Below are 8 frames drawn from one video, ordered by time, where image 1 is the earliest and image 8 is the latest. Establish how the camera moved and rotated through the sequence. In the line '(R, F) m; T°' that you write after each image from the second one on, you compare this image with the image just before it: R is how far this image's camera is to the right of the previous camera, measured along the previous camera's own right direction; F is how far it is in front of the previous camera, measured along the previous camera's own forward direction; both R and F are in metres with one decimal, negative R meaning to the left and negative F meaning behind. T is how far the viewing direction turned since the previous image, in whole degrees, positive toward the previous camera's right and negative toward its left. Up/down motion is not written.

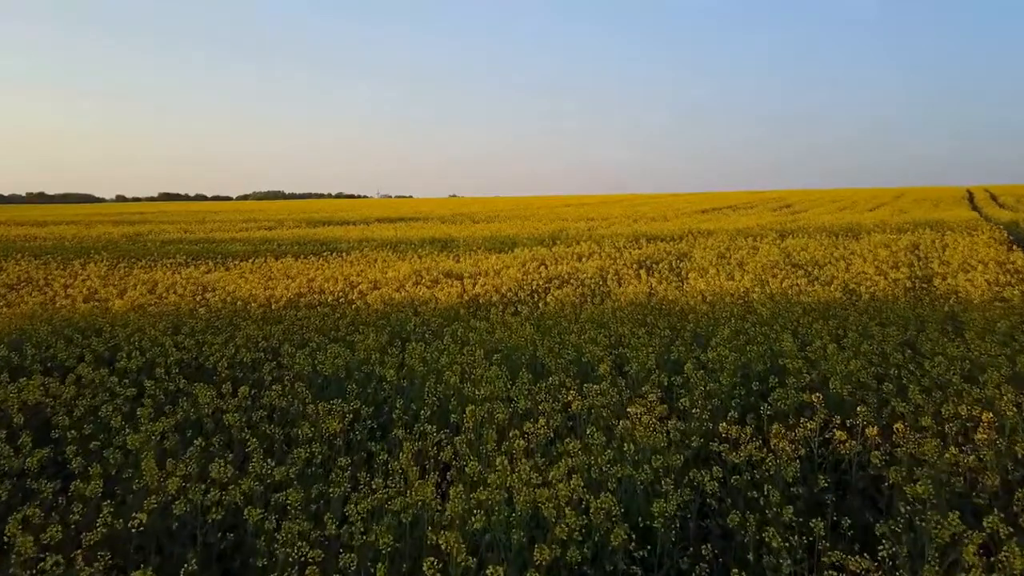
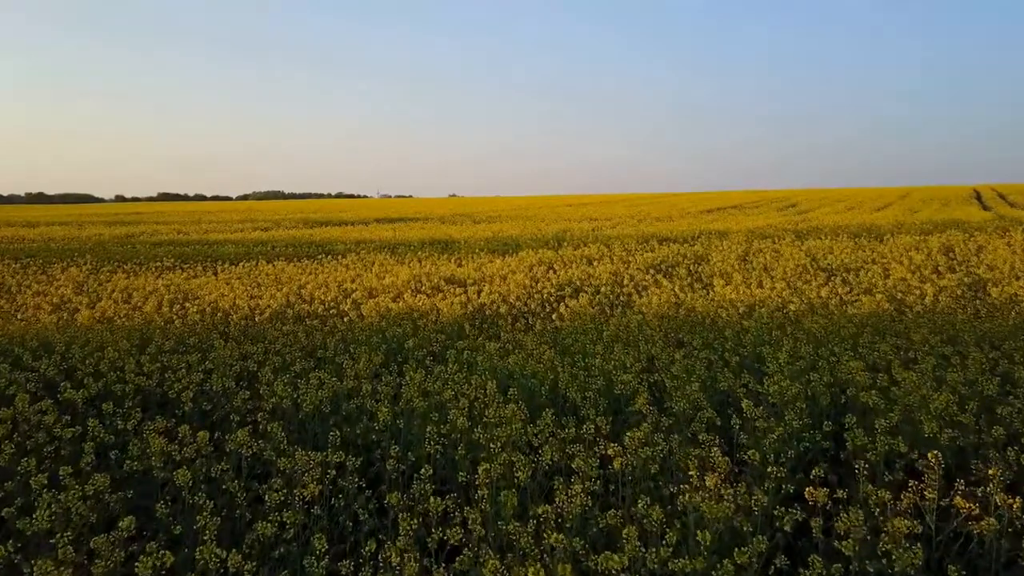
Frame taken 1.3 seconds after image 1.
(-0.1, +1.0) m; 0°
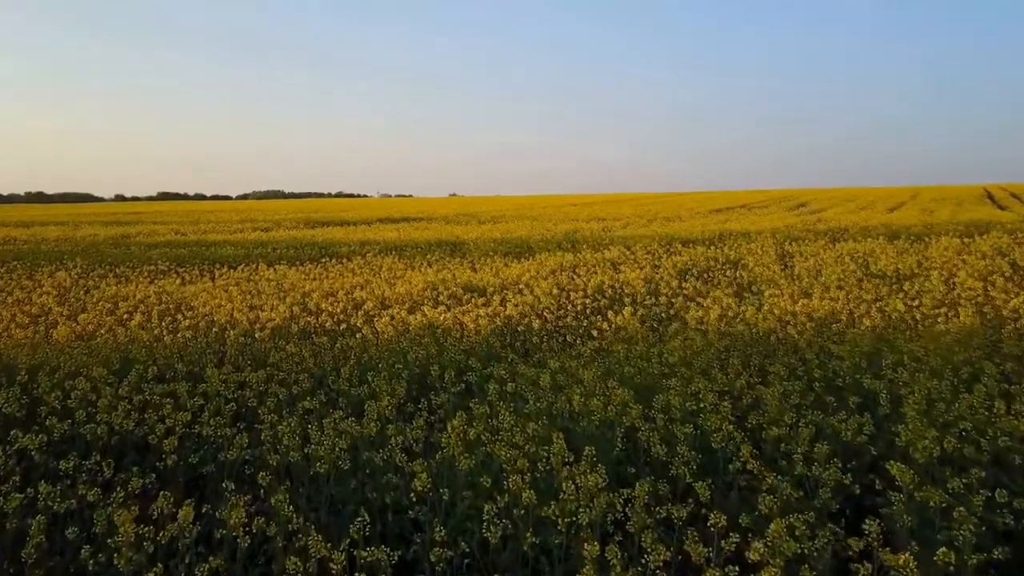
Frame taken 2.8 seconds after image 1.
(-0.4, +1.1) m; 0°
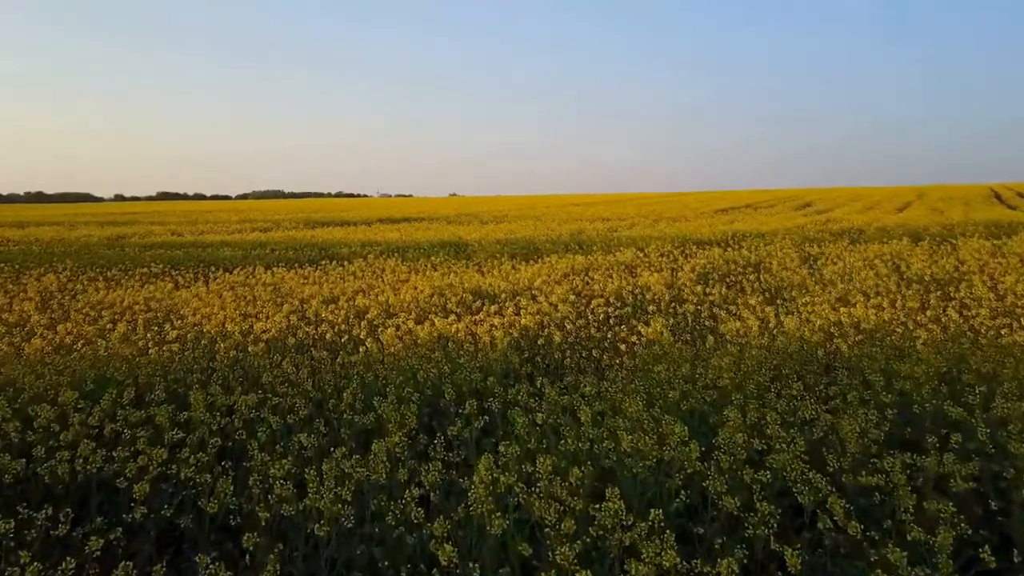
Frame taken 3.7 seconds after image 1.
(-0.2, +0.8) m; 0°
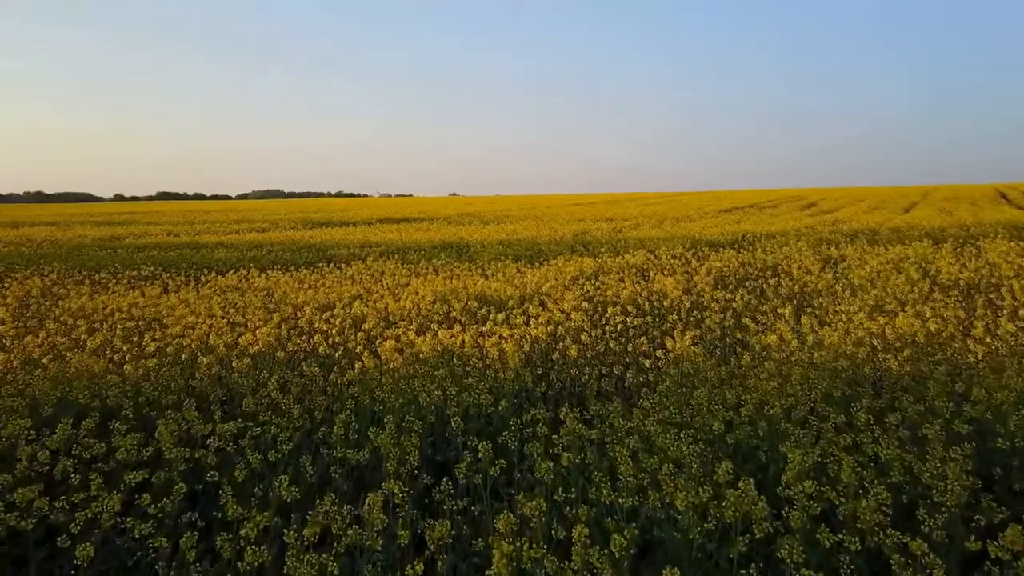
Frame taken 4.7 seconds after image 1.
(-0.1, +0.7) m; 0°
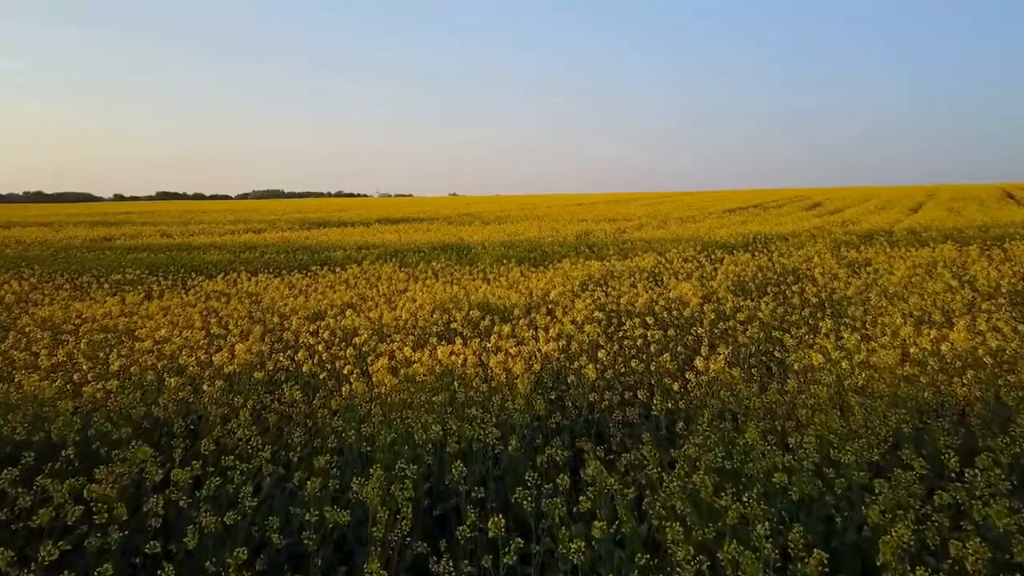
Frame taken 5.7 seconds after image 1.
(-0.1, +0.8) m; 0°
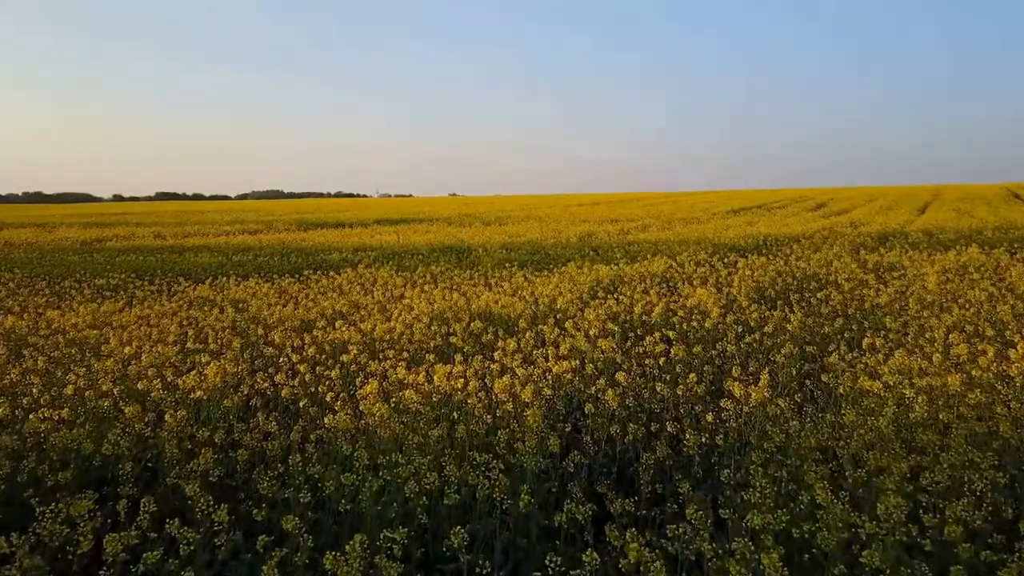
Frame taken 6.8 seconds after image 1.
(-0.1, +0.8) m; 0°
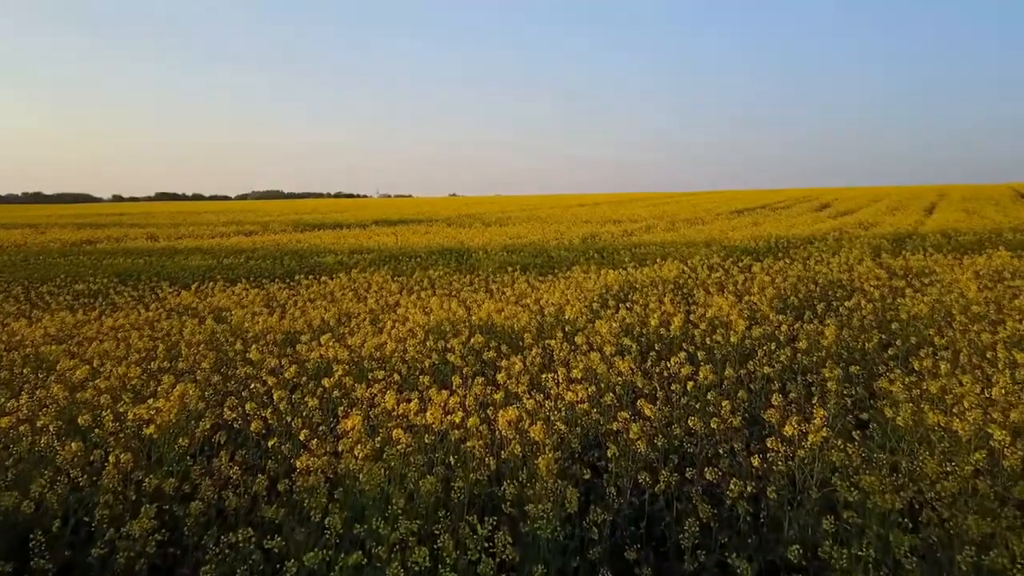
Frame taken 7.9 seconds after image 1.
(-0.1, +0.8) m; 0°
